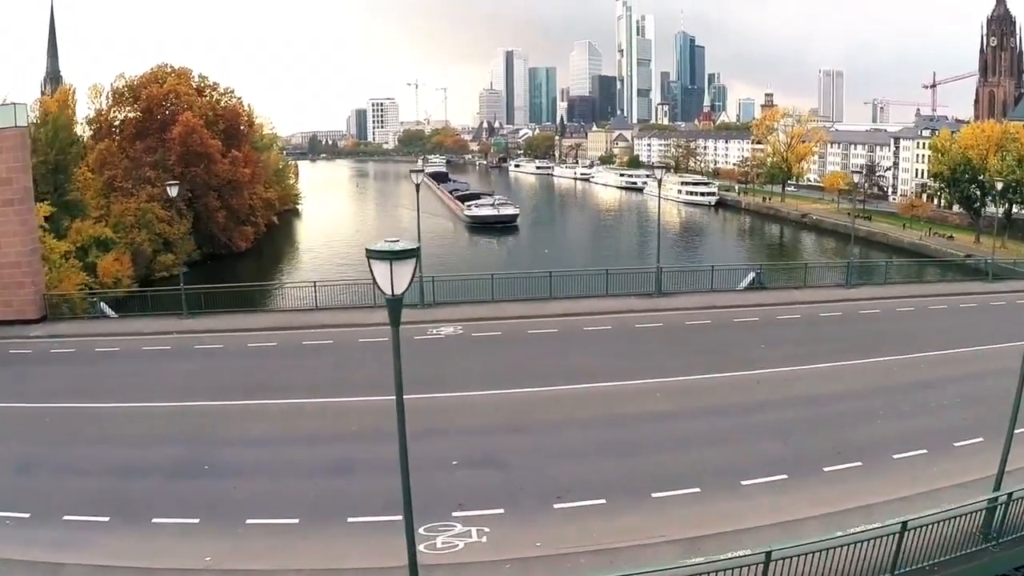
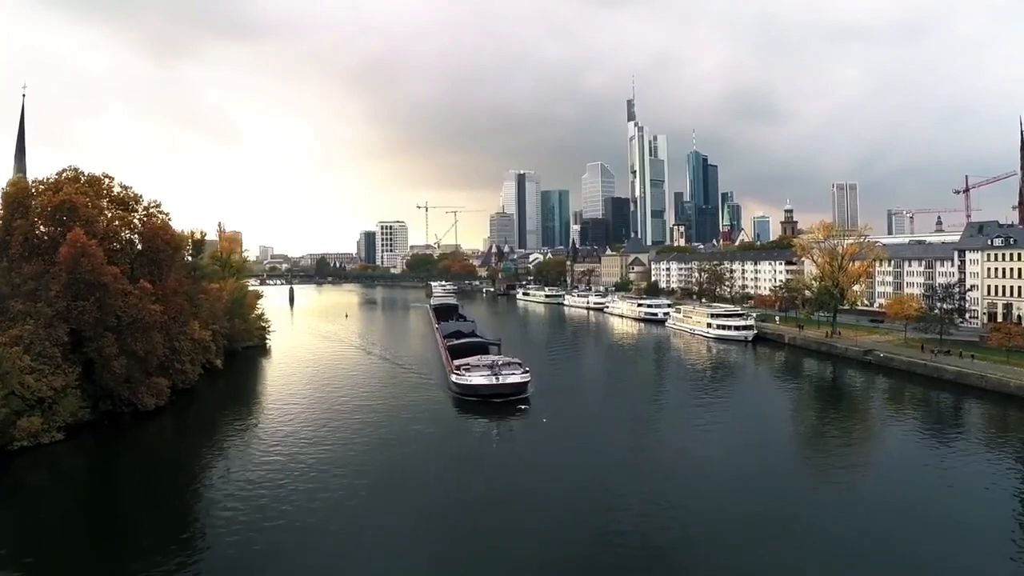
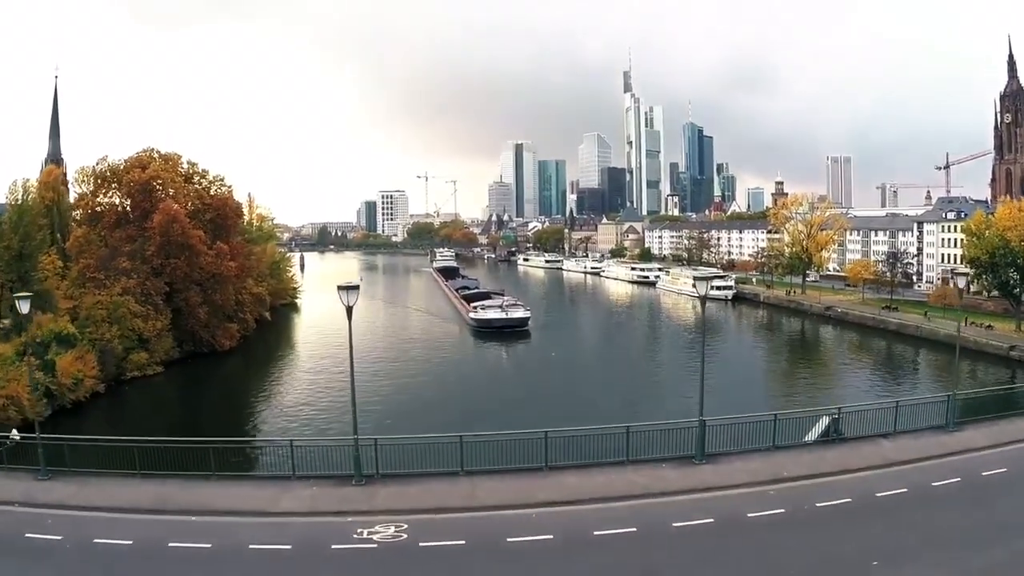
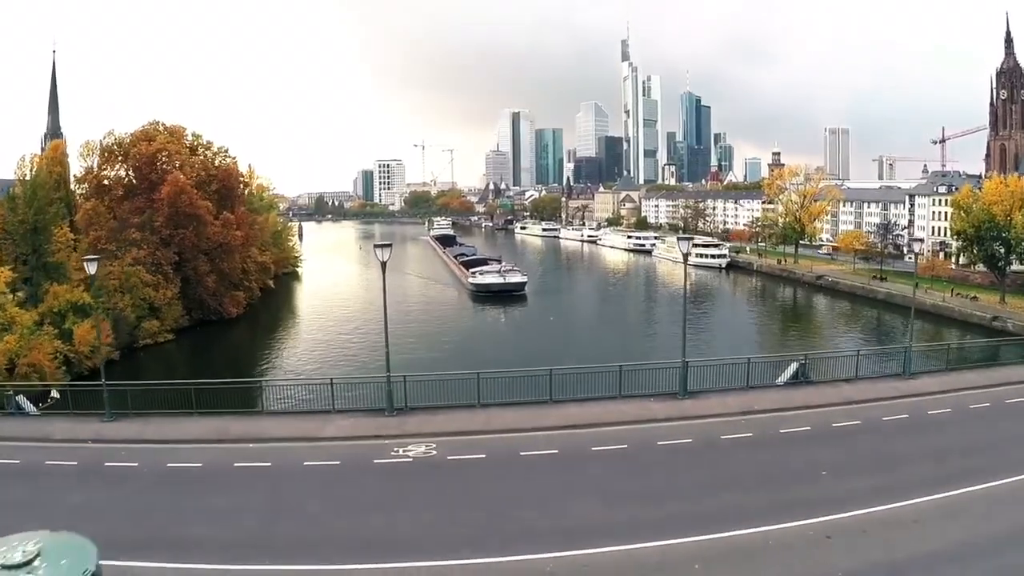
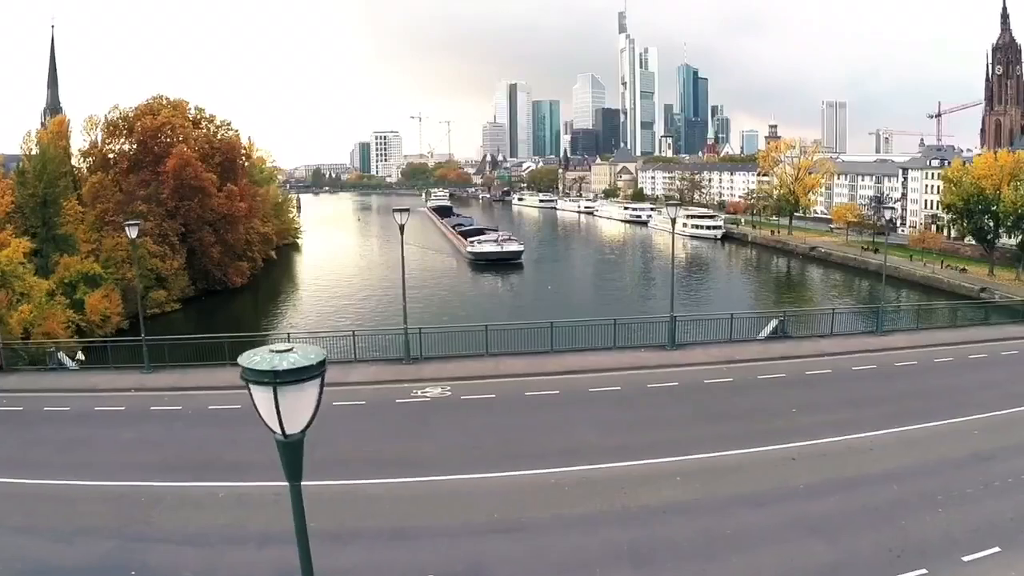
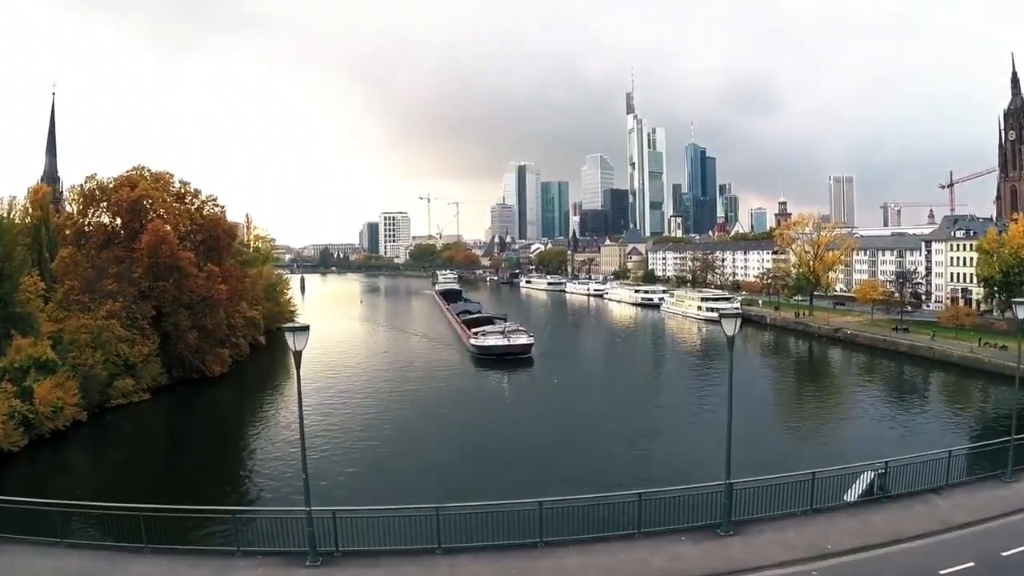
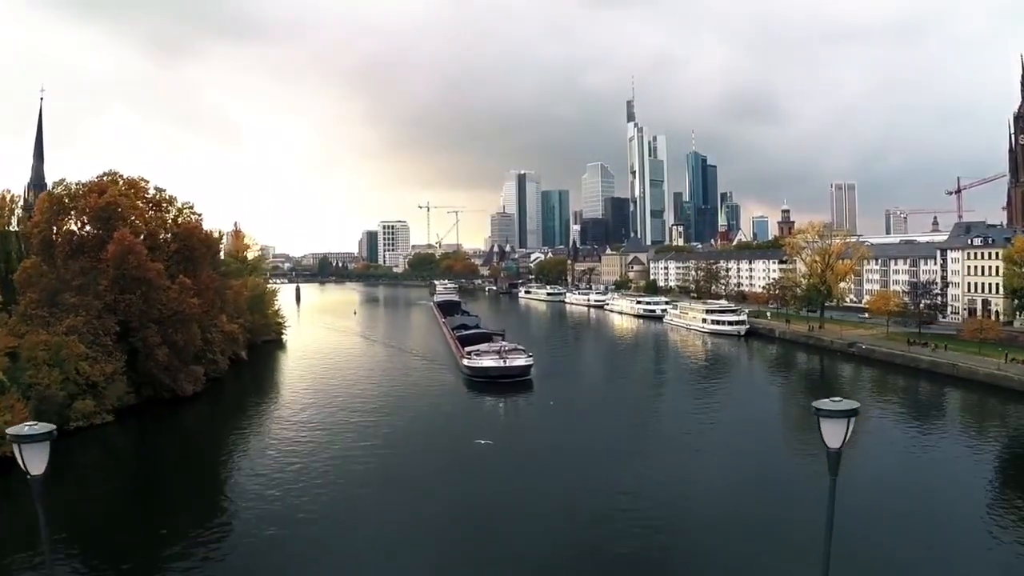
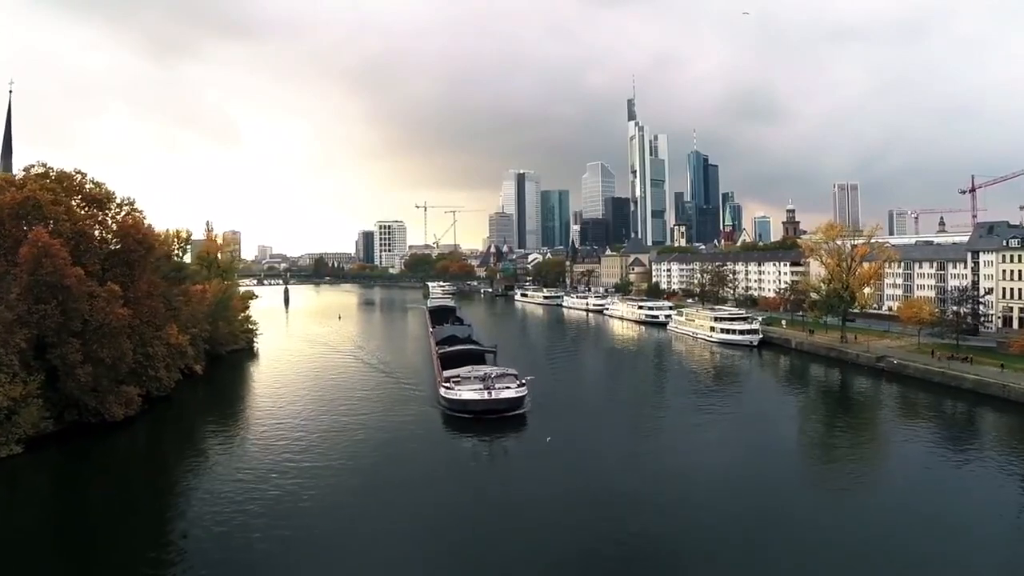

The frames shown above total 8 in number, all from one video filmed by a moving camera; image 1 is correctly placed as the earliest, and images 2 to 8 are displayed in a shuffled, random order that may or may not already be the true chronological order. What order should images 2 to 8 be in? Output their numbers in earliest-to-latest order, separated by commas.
5, 4, 3, 6, 7, 2, 8
